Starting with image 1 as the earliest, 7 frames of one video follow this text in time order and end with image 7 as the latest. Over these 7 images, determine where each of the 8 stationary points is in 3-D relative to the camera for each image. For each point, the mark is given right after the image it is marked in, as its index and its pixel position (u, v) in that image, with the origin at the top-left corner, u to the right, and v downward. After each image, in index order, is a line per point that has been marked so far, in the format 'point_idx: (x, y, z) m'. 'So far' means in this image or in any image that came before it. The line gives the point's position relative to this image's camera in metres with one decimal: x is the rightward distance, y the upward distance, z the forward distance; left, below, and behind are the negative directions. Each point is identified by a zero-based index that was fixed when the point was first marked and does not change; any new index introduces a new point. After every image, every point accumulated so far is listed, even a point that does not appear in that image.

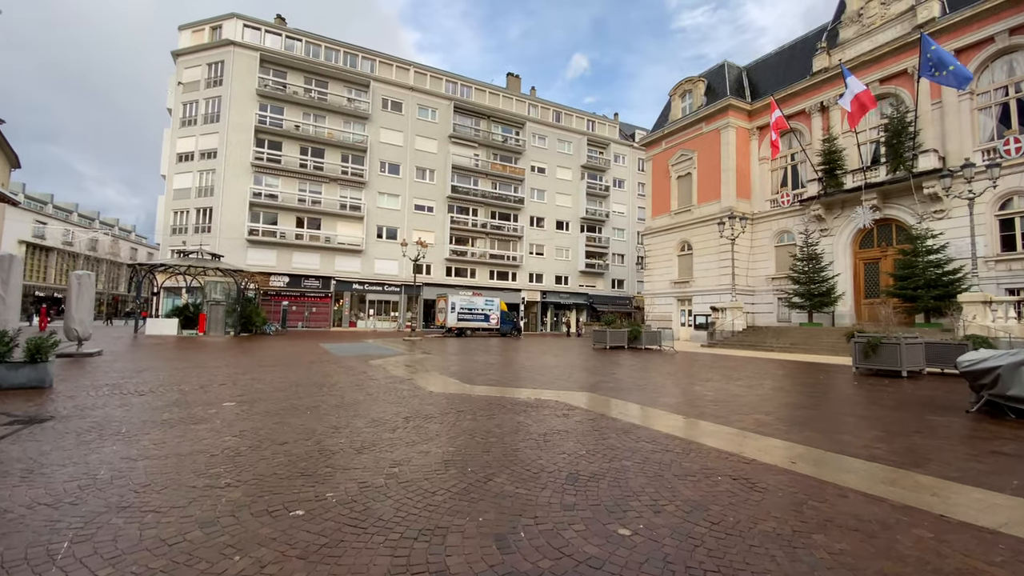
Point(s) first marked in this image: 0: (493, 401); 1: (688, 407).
0: (-0.3, -1.9, +7.7) m
1: (+3.5, -2.3, +9.5) m
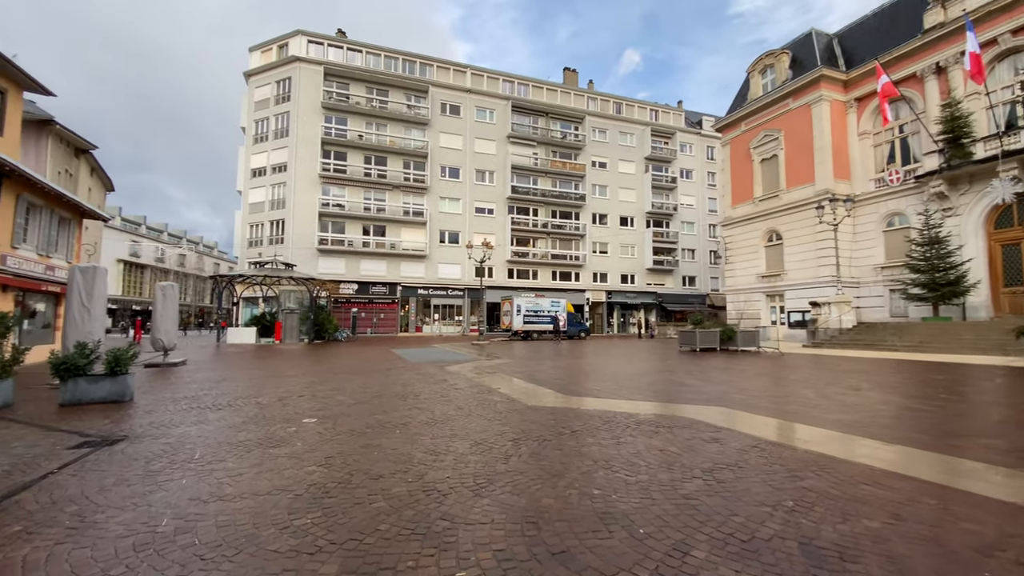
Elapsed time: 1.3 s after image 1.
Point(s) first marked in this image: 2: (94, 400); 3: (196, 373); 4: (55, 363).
0: (+1.3, -1.8, +6.4) m
1: (+5.3, -2.1, +7.7) m
2: (-7.0, -1.9, +7.9) m
3: (-8.3, -2.2, +12.4) m
4: (-7.4, -1.2, +7.6) m
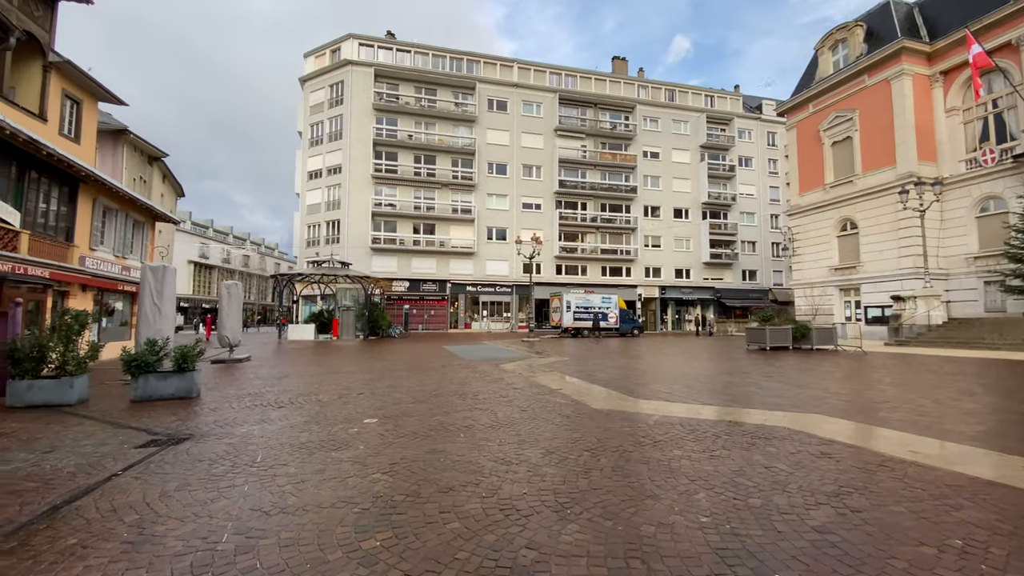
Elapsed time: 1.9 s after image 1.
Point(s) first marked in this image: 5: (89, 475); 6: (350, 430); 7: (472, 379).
0: (+2.2, -1.7, +5.8) m
1: (+6.3, -1.9, +6.7) m
2: (-6.0, -1.8, +8.1) m
3: (-6.8, -2.2, +12.7) m
4: (-6.4, -1.2, +7.8) m
5: (-3.8, -1.7, +4.2) m
6: (-2.0, -1.7, +5.7) m
7: (-0.8, -1.9, +10.0) m
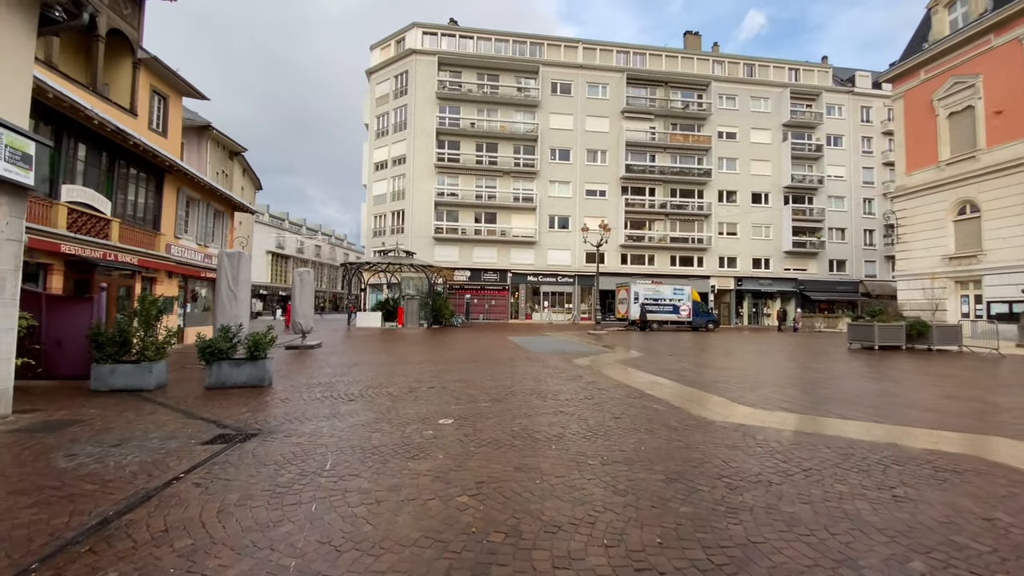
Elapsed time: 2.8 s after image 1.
0: (+3.2, -1.5, +4.6) m
1: (+7.4, -1.8, +5.0) m
2: (-4.6, -1.6, +7.9) m
3: (-4.9, -1.8, +12.6) m
4: (-5.1, -1.0, +7.7) m
5: (-3.0, -1.5, +3.8) m
6: (-0.9, -1.6, +5.0) m
7: (+0.7, -1.7, +9.2) m
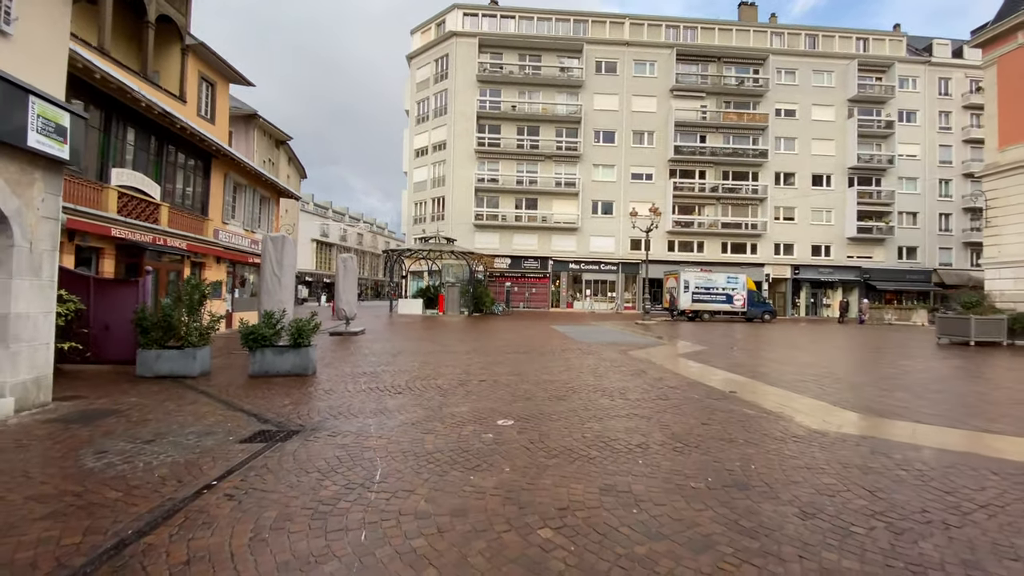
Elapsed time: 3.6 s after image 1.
0: (+3.8, -1.4, +3.6) m
1: (+8.0, -1.7, +3.7) m
2: (-3.7, -1.3, +7.5) m
3: (-3.6, -1.5, +12.2) m
4: (-4.2, -0.7, +7.3) m
5: (-2.4, -1.4, +3.3) m
6: (-0.3, -1.4, +4.4) m
7: (+1.7, -1.4, +8.4) m
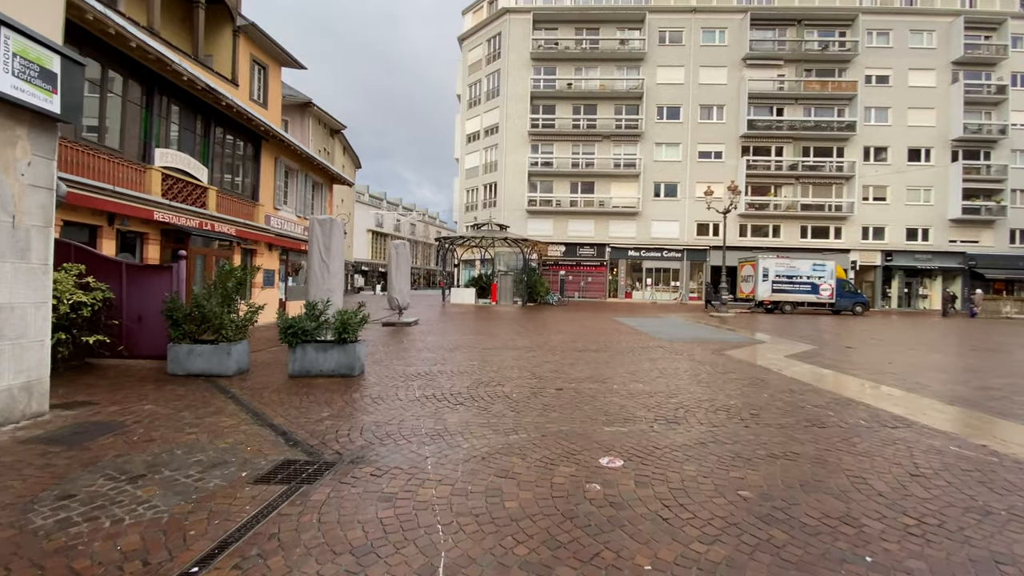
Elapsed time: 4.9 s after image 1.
0: (+4.5, -1.3, +1.8) m
1: (+8.7, -1.6, +1.5) m
2: (-2.6, -1.2, +6.5) m
3: (-2.0, -1.2, +11.1) m
4: (-3.1, -0.5, +6.3) m
5: (-1.7, -1.3, +2.2) m
6: (+0.5, -1.3, +3.0) m
7: (+2.8, -1.2, +6.8) m
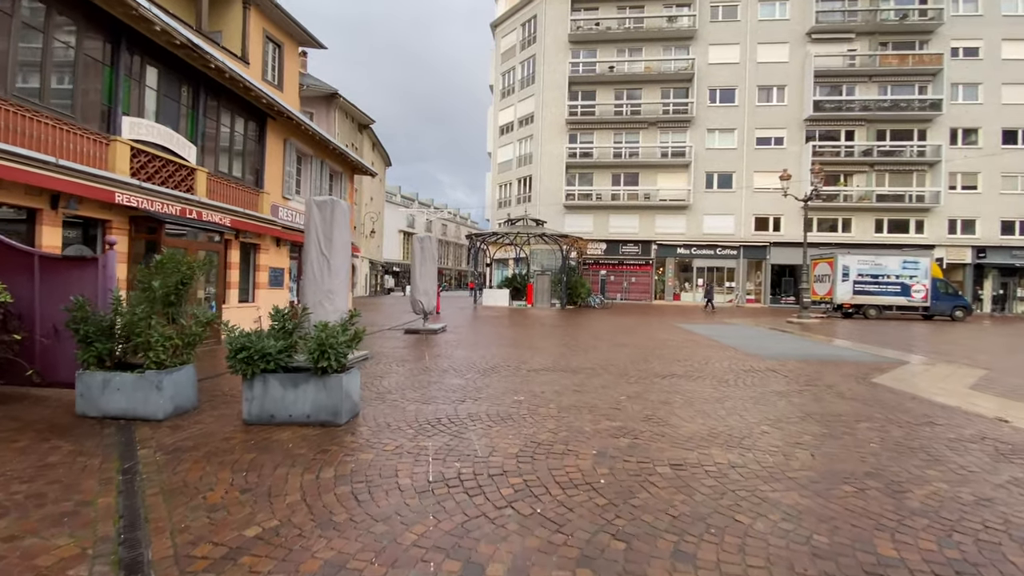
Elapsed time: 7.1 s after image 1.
0: (+4.8, -1.3, -0.8) m
1: (+9.0, -1.6, -1.5) m
2: (-2.0, -1.2, +4.3) m
3: (-1.1, -1.2, +8.9) m
4: (-2.4, -0.5, +4.1) m
5: (-1.4, -1.3, -0.1) m
6: (+0.9, -1.3, +0.6) m
7: (+3.5, -1.2, +4.2) m
